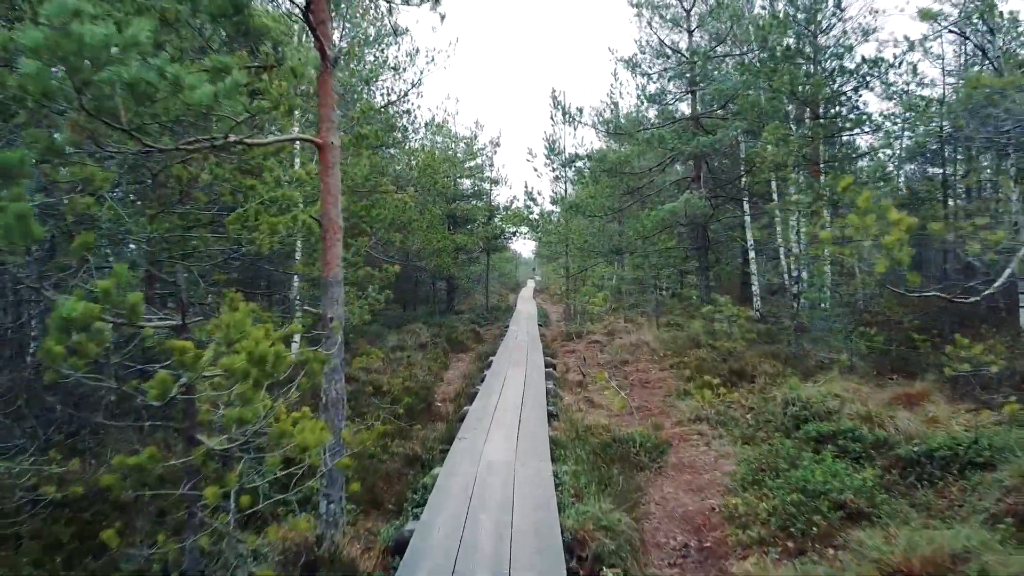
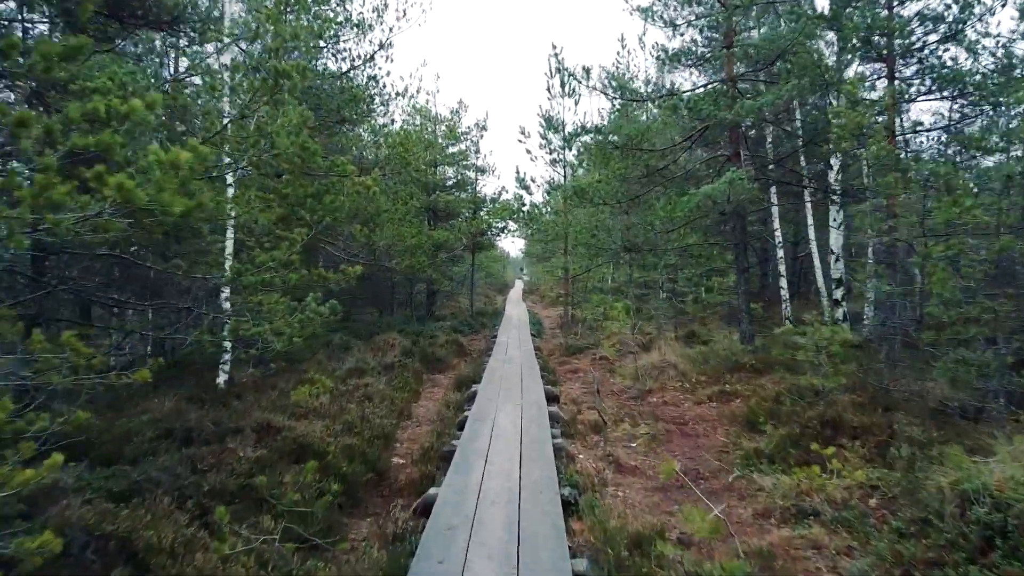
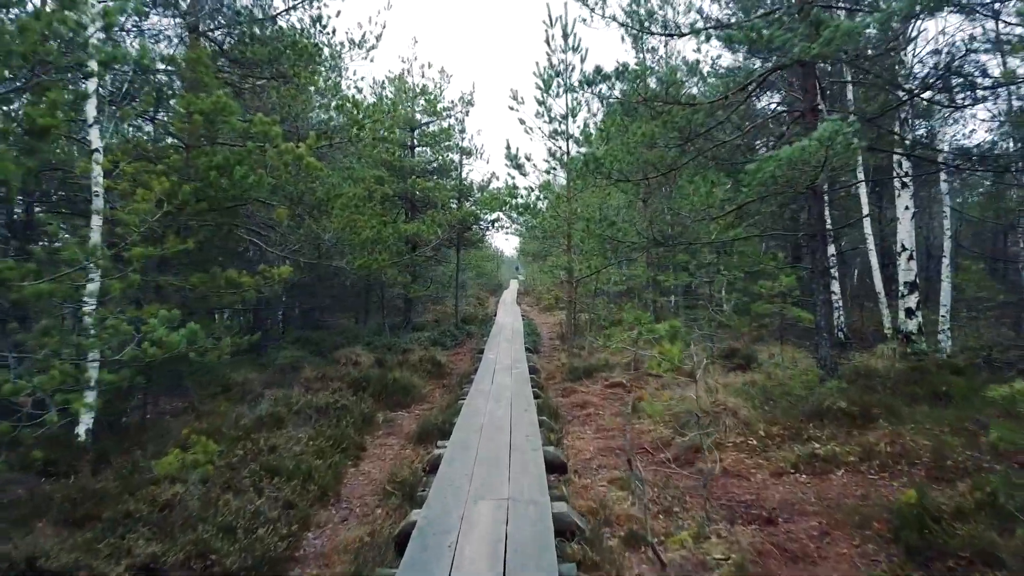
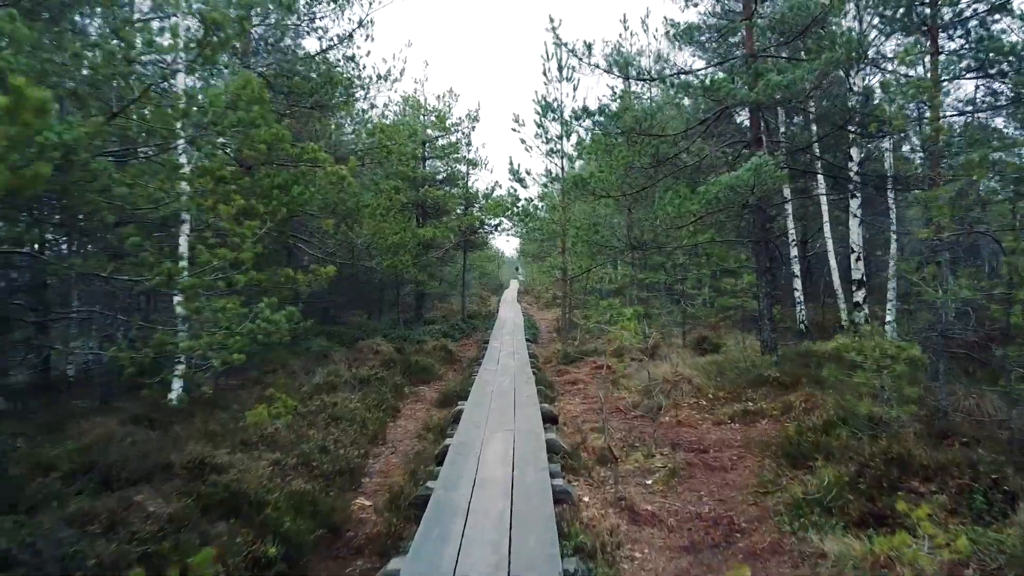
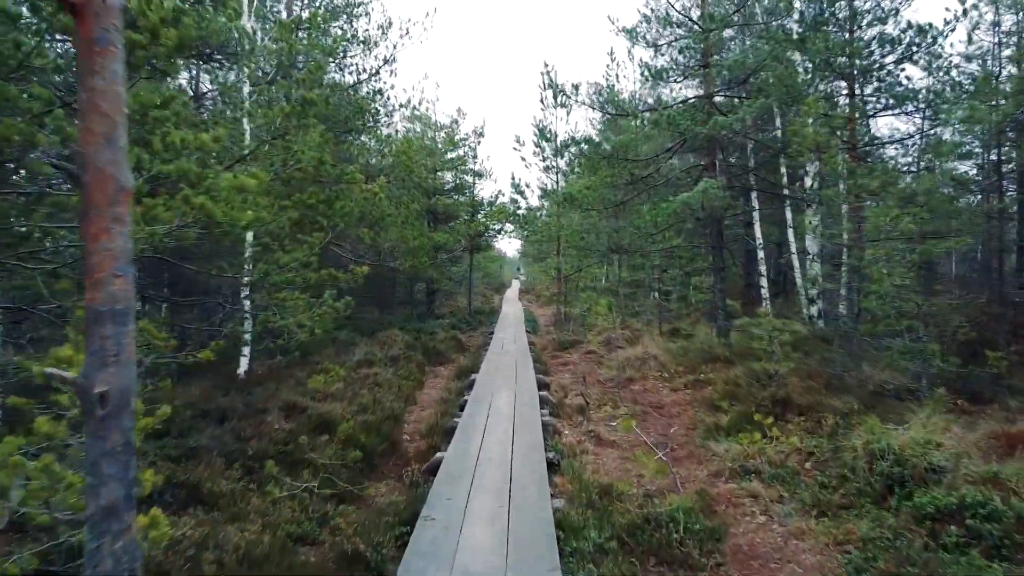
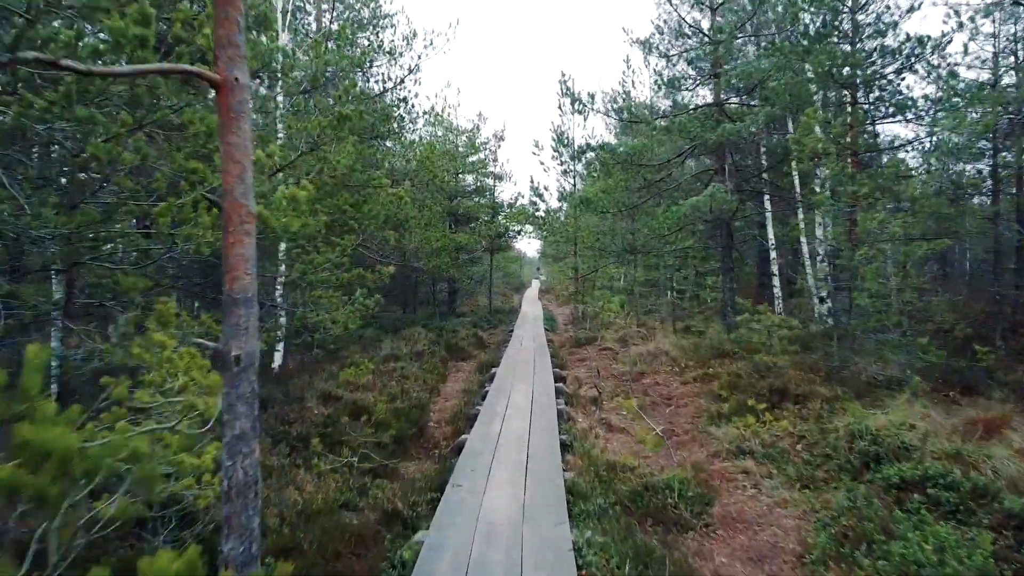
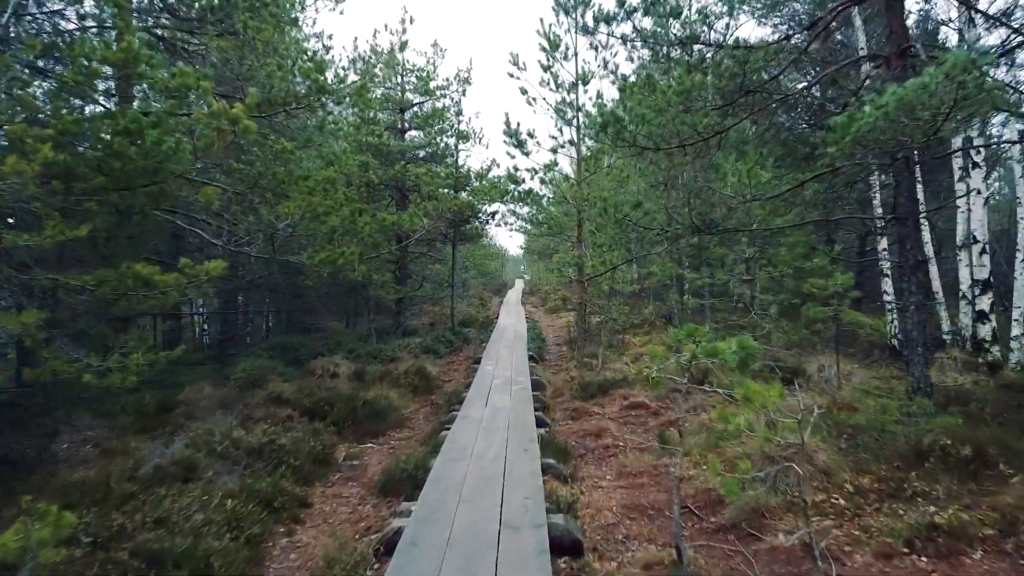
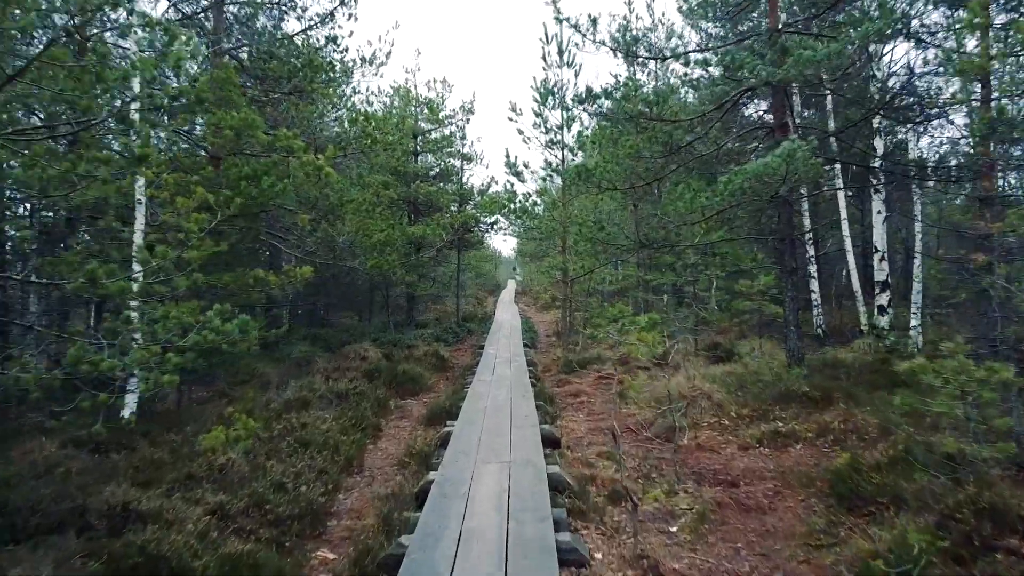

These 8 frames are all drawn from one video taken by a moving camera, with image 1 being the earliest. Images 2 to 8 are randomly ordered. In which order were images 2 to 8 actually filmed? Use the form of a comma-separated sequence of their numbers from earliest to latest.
6, 5, 2, 4, 8, 3, 7
